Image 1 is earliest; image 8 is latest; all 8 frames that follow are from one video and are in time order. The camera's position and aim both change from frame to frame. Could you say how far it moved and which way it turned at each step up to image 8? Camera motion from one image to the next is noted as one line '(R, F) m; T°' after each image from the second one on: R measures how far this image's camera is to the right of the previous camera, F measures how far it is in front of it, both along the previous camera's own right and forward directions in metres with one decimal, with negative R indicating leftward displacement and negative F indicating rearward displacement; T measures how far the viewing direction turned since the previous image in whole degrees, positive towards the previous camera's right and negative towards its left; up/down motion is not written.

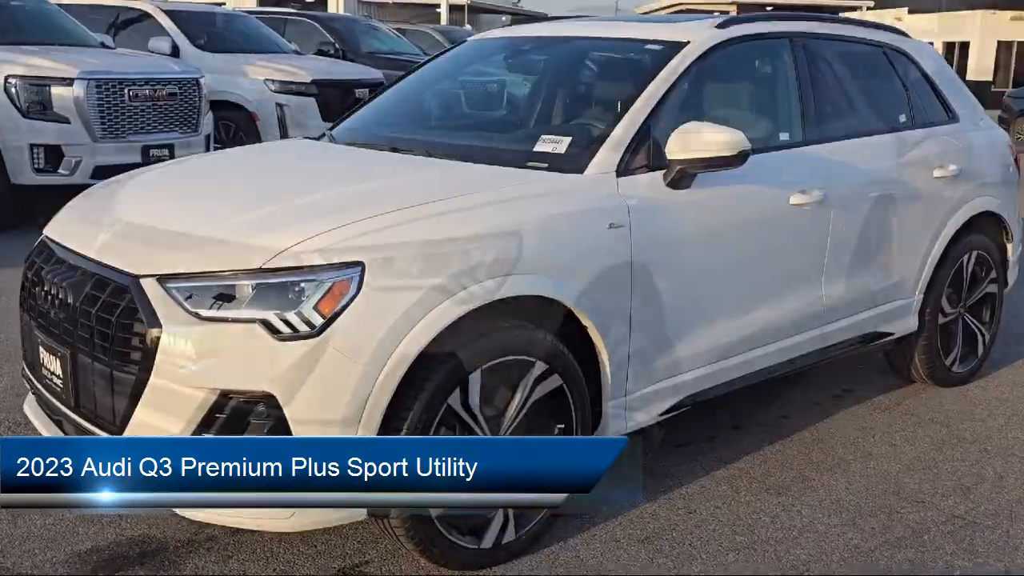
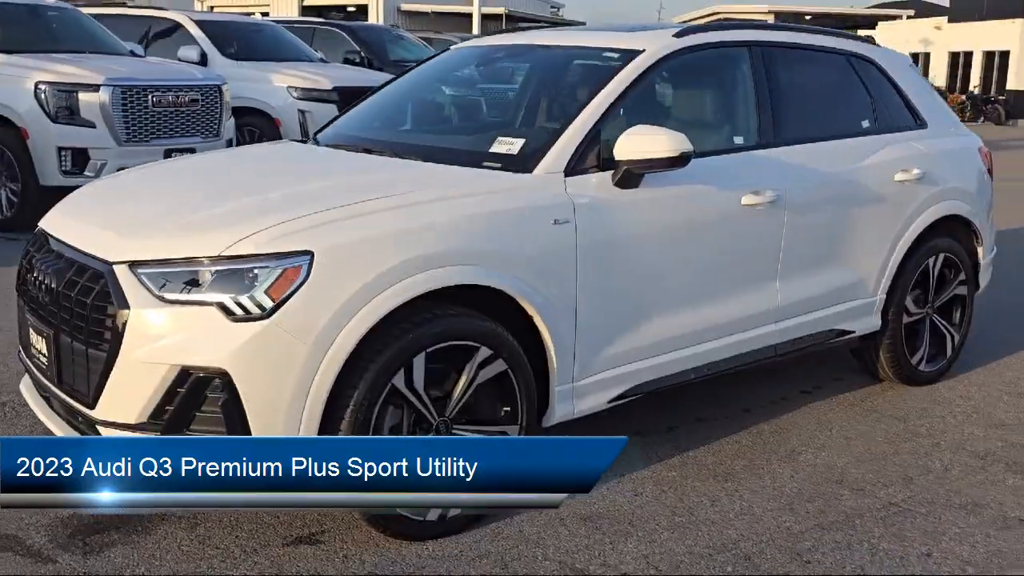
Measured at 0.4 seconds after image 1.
(+0.3, -0.2) m; -2°
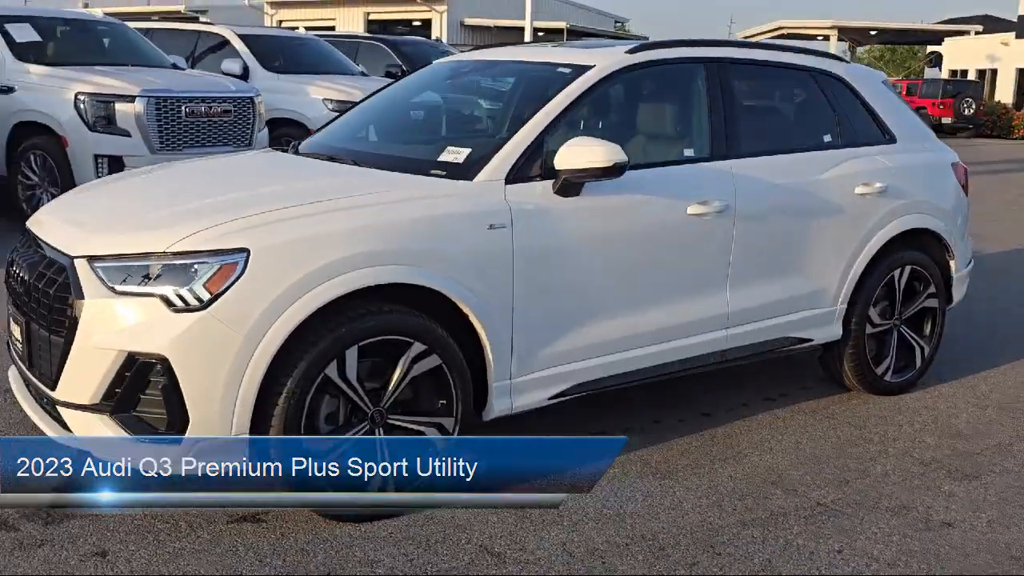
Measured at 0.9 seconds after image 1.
(+0.5, -0.2) m; -4°
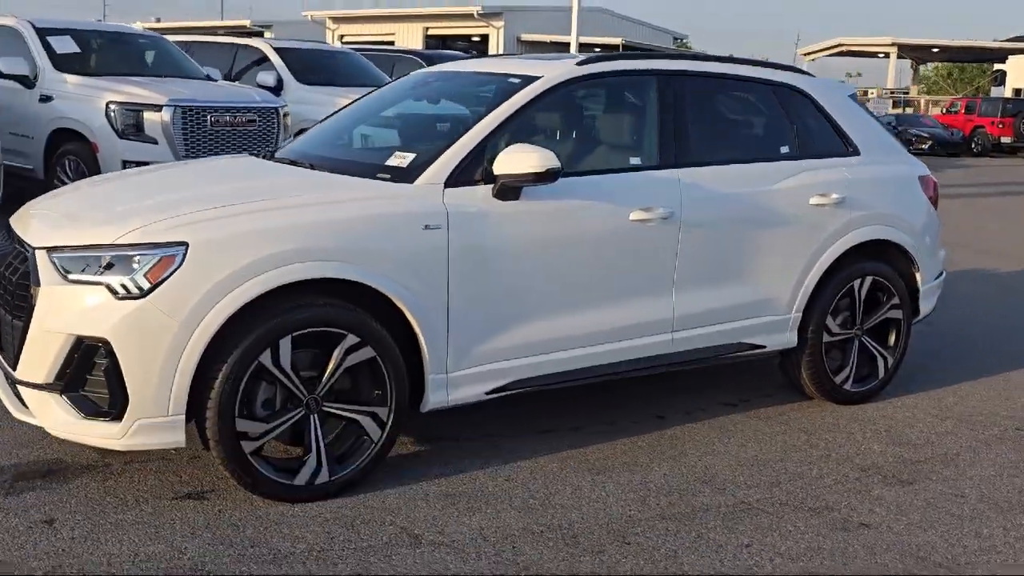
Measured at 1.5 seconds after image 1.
(+0.5, -0.2) m; -3°
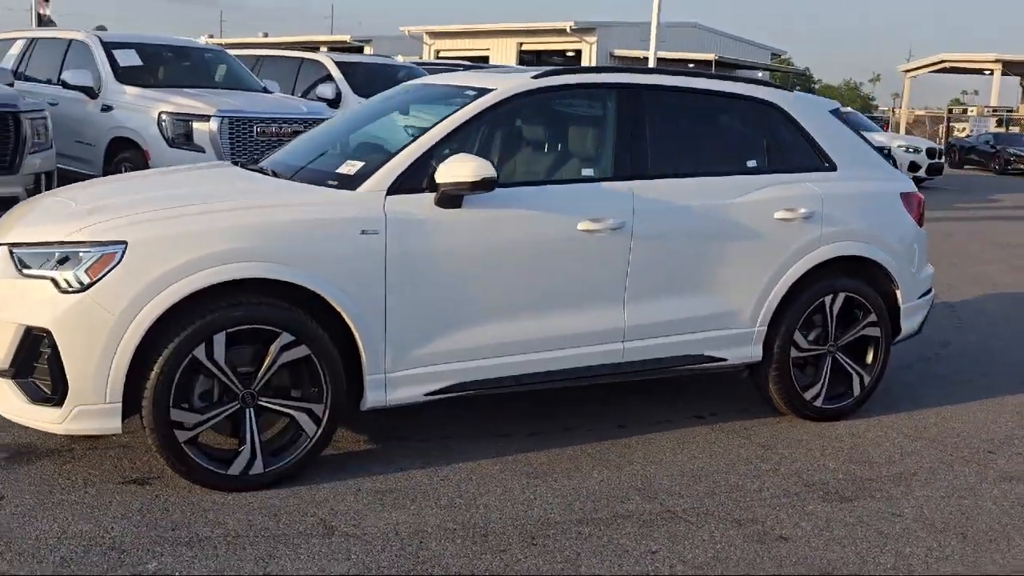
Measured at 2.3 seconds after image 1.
(+0.7, -0.1) m; -6°
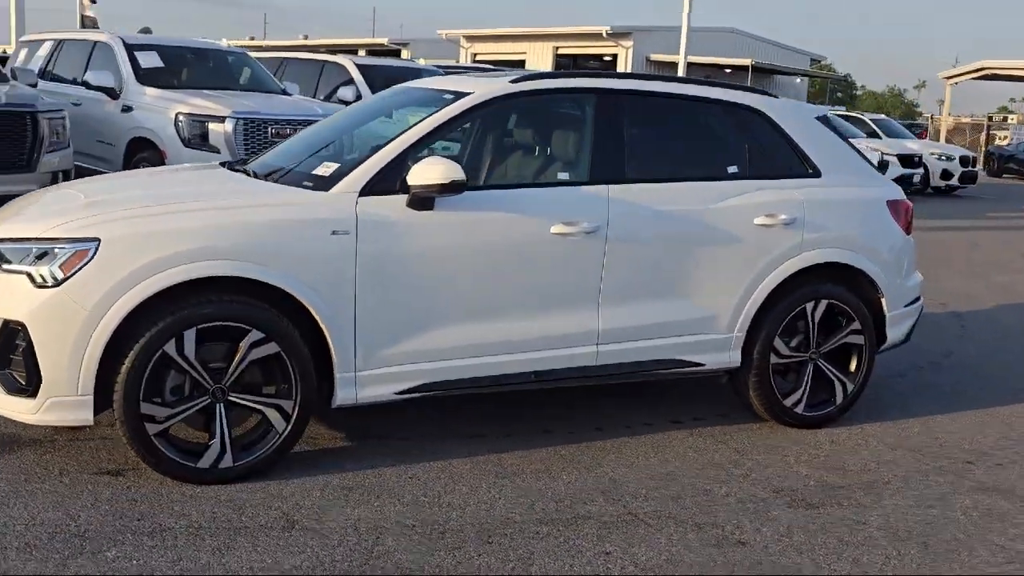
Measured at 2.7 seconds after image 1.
(+0.3, 0.0) m; -2°
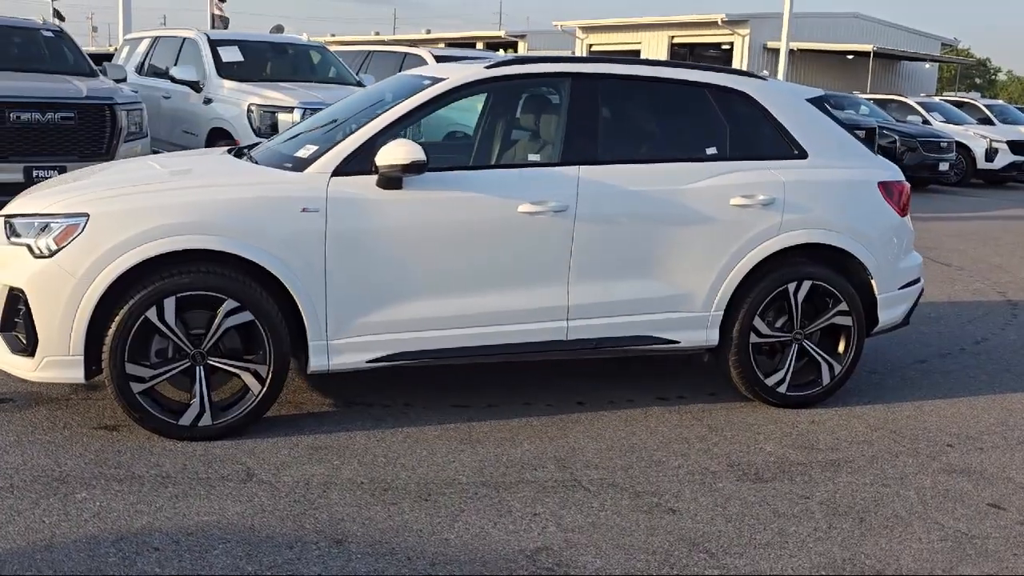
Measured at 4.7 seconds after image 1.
(+0.7, -0.2) m; -7°
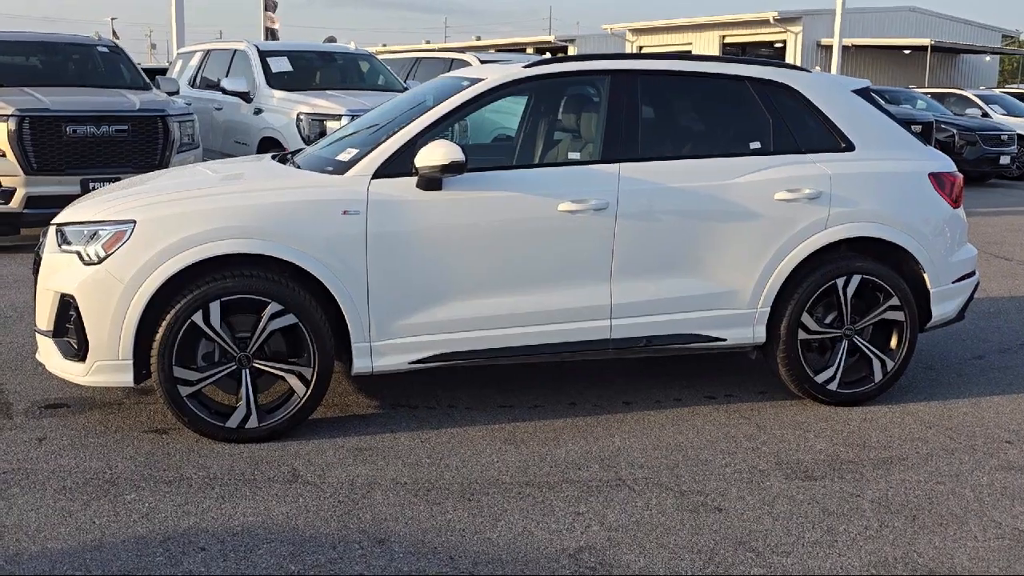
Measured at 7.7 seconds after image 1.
(+0.1, 0.0) m; -3°
